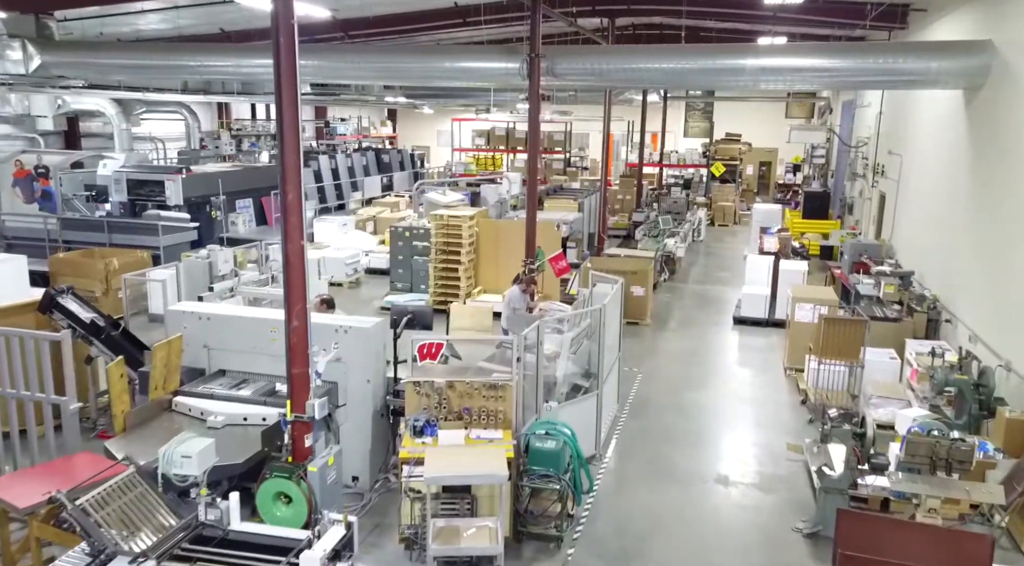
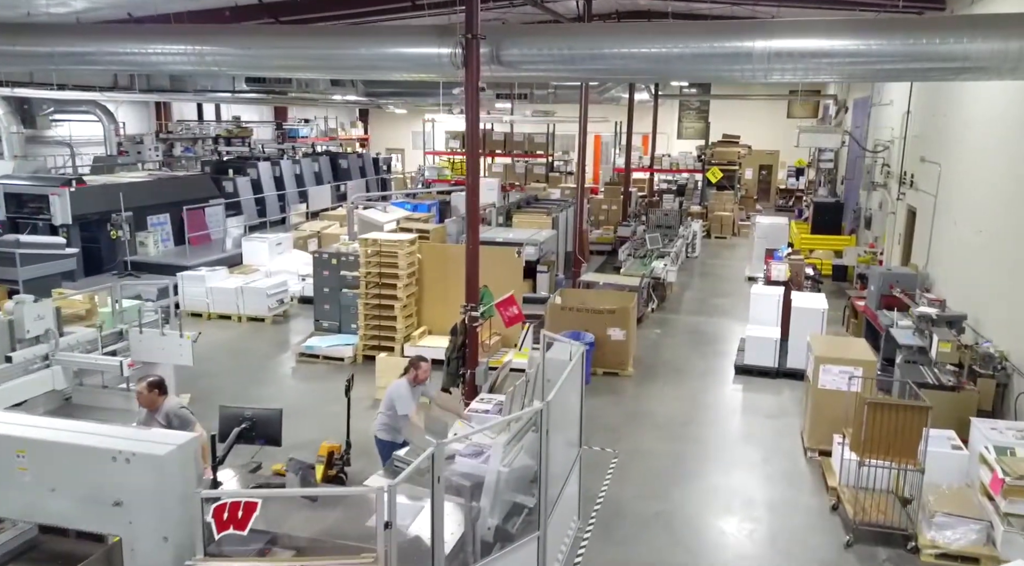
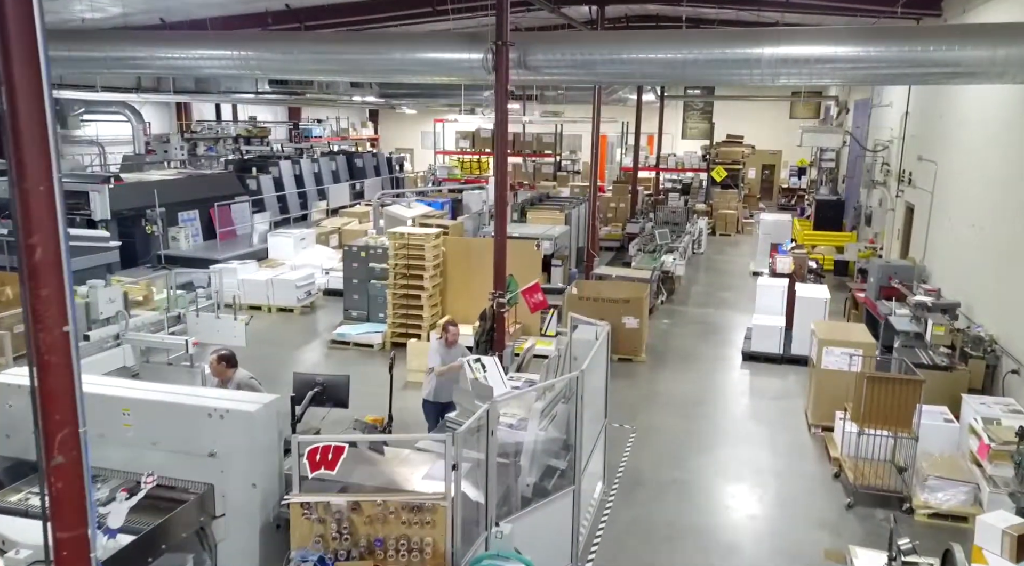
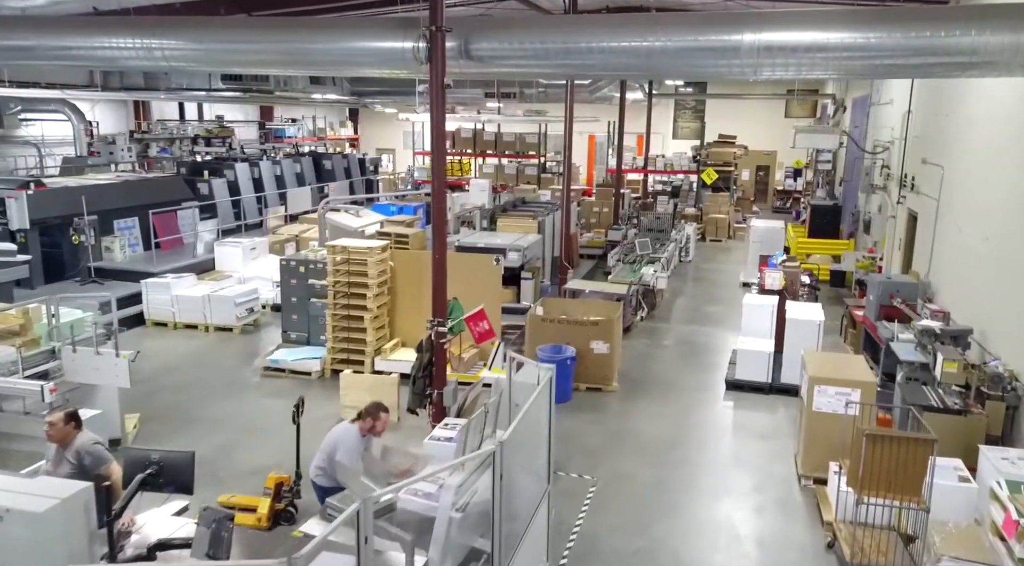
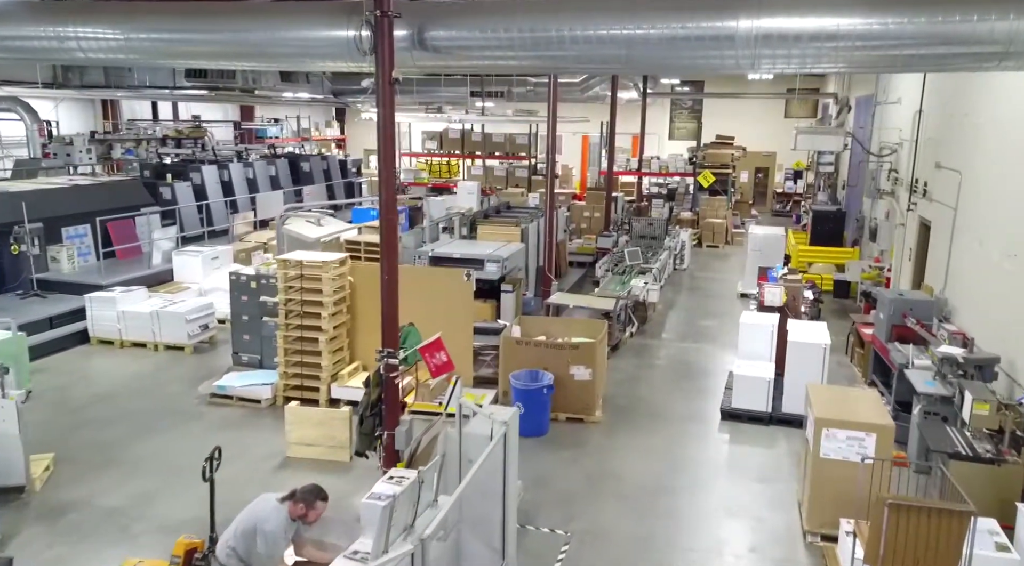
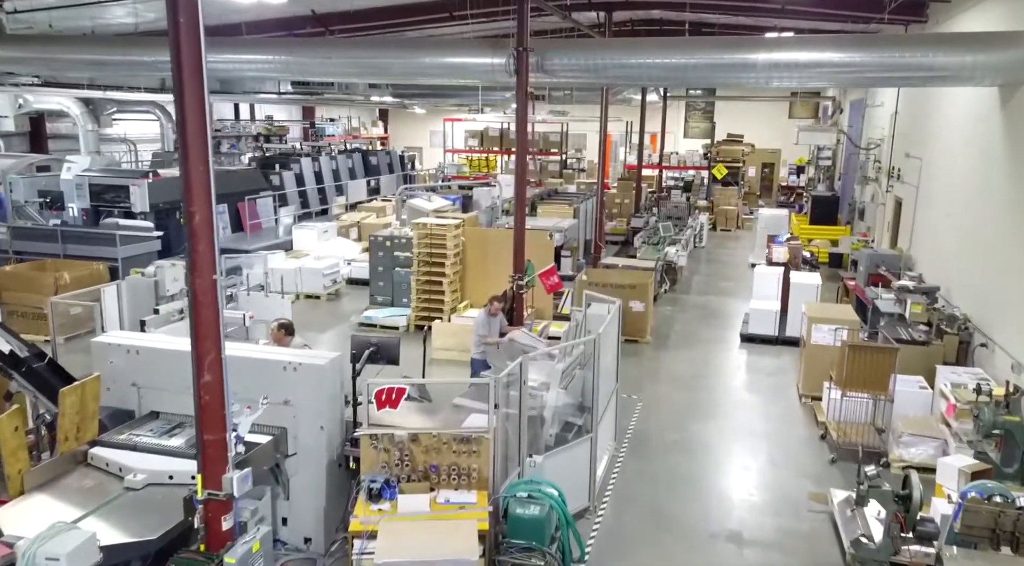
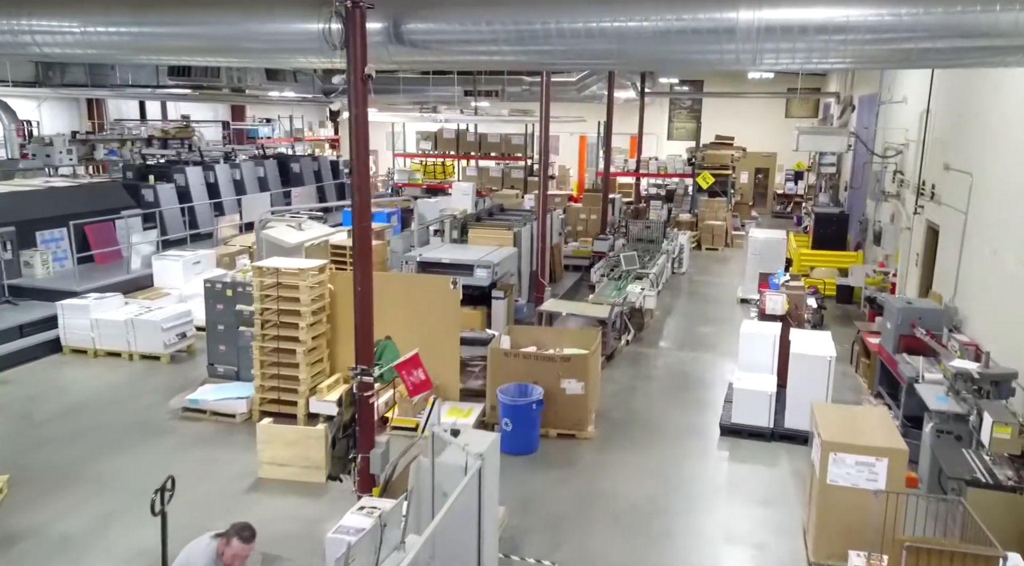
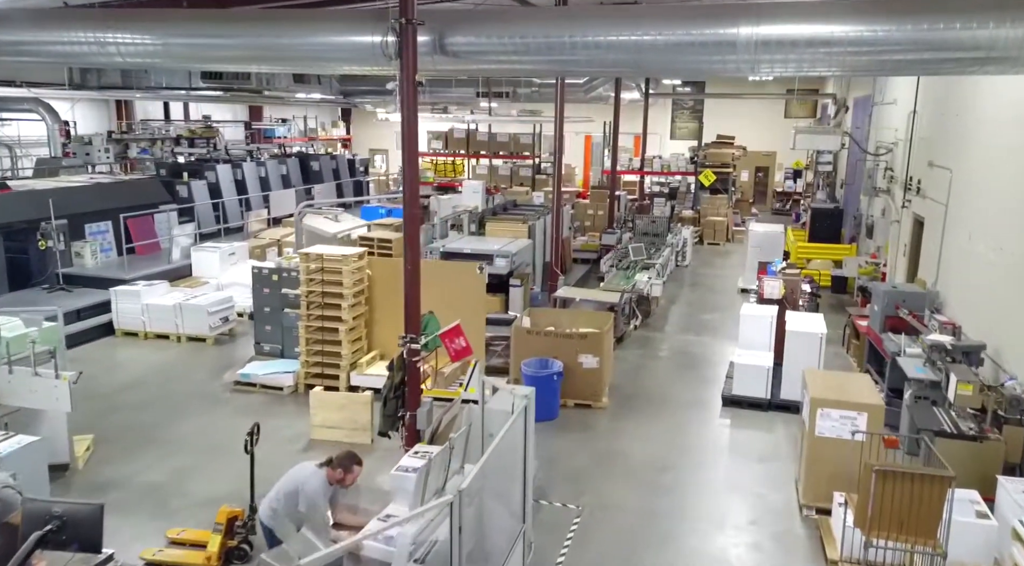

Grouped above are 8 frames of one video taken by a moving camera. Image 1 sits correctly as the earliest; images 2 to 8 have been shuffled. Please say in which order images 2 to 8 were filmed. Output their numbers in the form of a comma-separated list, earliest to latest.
6, 3, 2, 4, 8, 5, 7
